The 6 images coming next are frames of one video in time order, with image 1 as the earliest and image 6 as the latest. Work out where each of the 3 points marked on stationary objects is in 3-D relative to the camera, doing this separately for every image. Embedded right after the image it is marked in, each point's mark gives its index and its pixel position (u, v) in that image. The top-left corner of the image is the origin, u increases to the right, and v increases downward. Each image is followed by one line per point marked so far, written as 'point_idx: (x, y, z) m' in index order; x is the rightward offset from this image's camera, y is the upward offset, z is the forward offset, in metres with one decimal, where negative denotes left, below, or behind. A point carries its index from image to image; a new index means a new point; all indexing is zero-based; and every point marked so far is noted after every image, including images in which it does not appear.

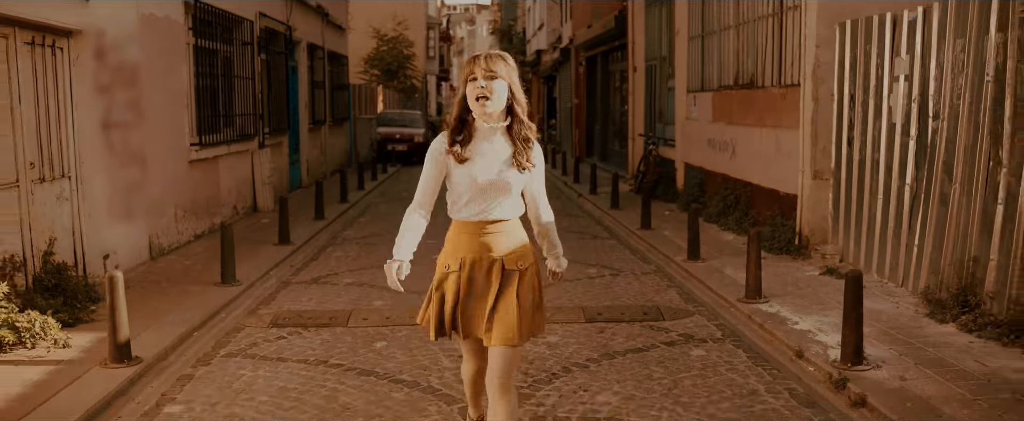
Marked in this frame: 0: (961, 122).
0: (+3.5, +0.7, +7.4) m
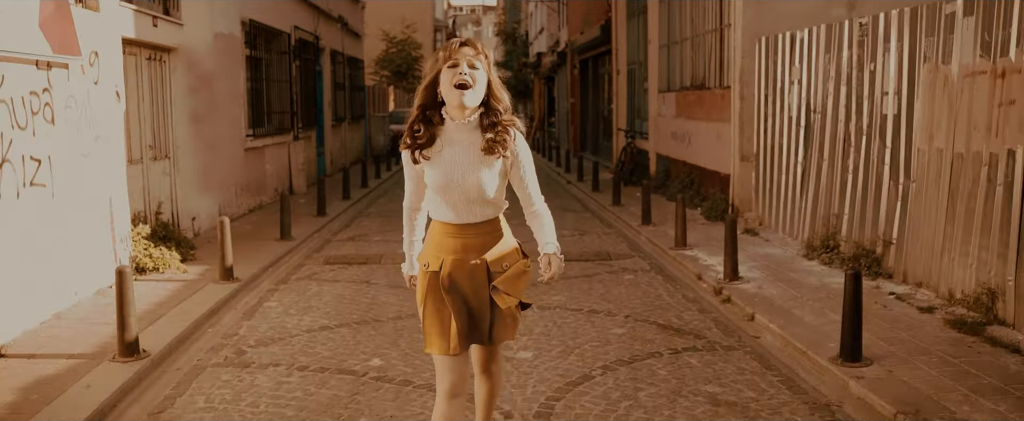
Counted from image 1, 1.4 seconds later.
0: (+3.3, +1.0, +10.2) m
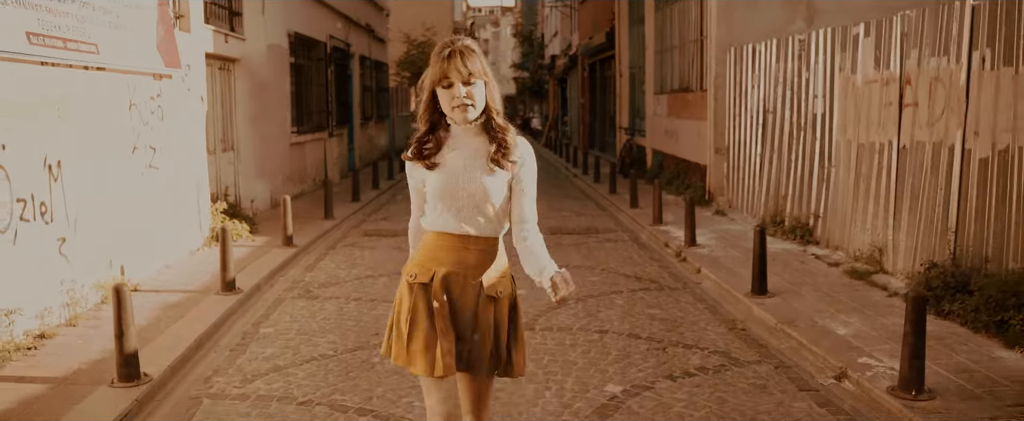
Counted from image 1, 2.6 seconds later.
0: (+3.4, +1.2, +12.3) m
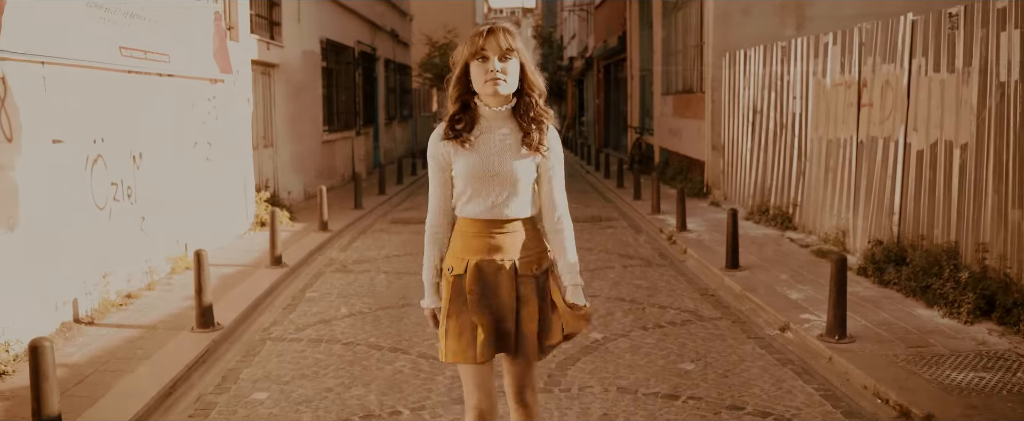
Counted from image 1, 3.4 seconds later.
0: (+3.5, +1.4, +13.6) m
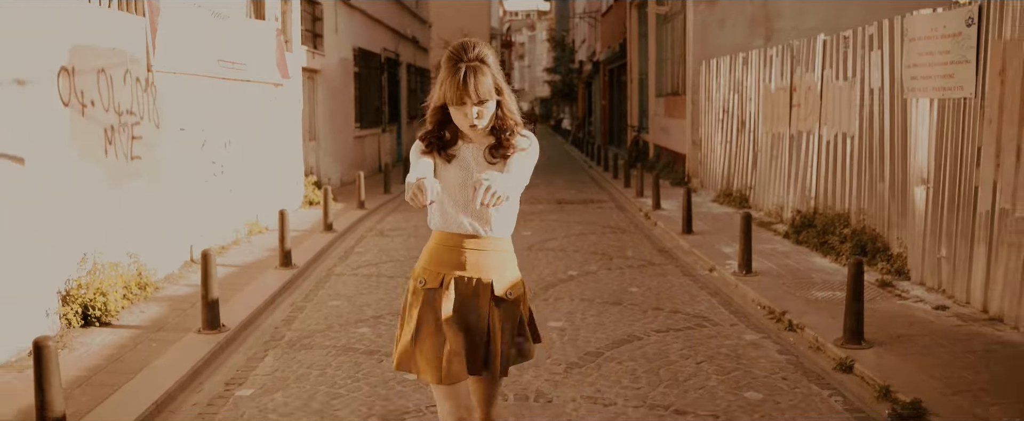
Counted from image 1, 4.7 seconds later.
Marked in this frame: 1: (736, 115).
0: (+3.6, +1.6, +16.2) m
1: (+3.6, +1.6, +15.8) m
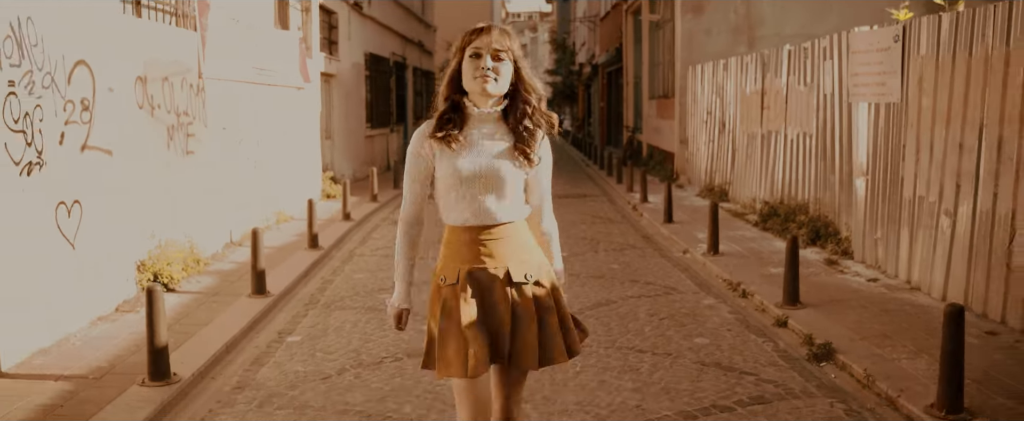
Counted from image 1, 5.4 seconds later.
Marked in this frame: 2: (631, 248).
0: (+3.6, +1.7, +17.6) m
1: (+3.7, +1.7, +17.2) m
2: (+1.4, -0.4, +11.7) m
